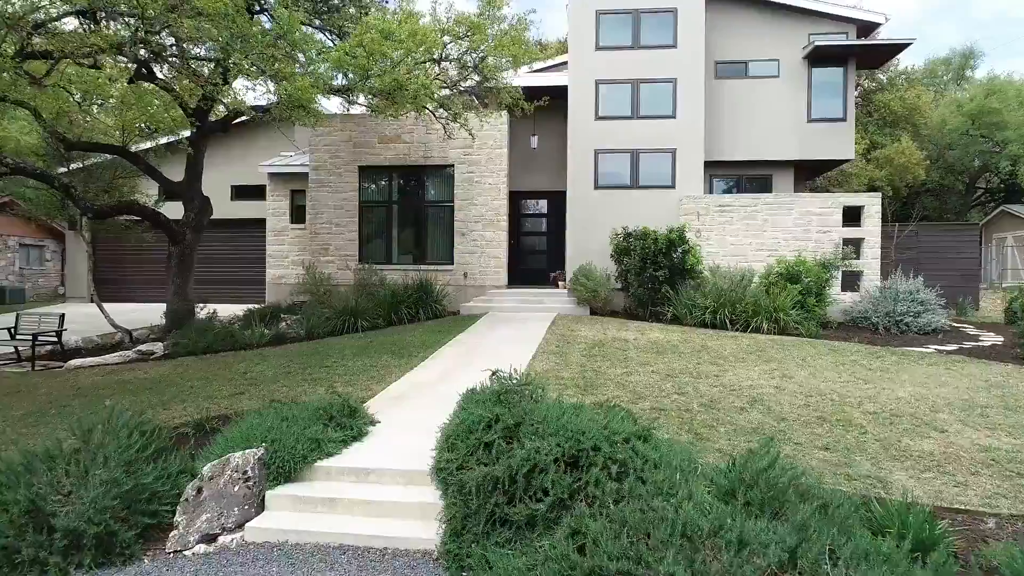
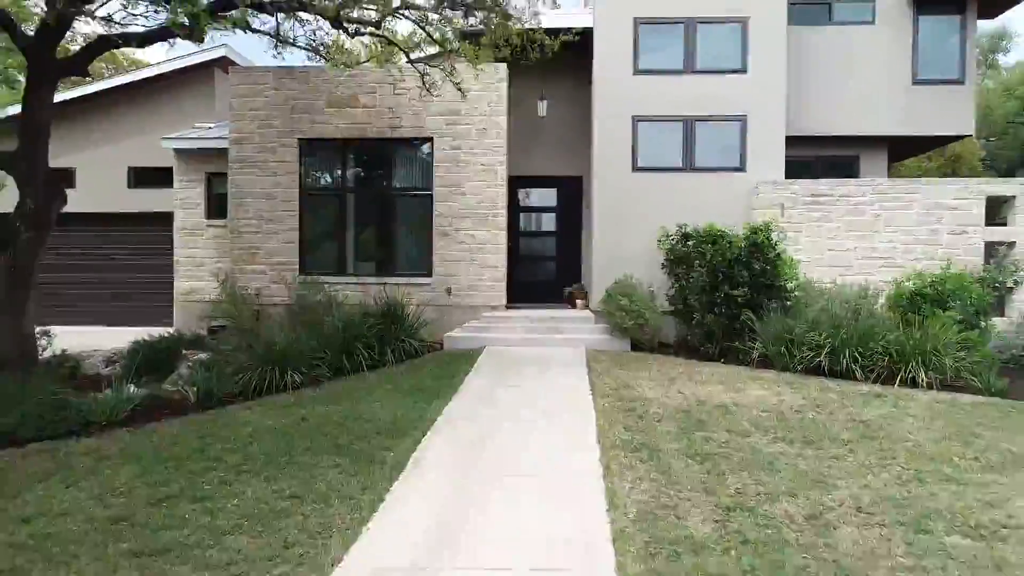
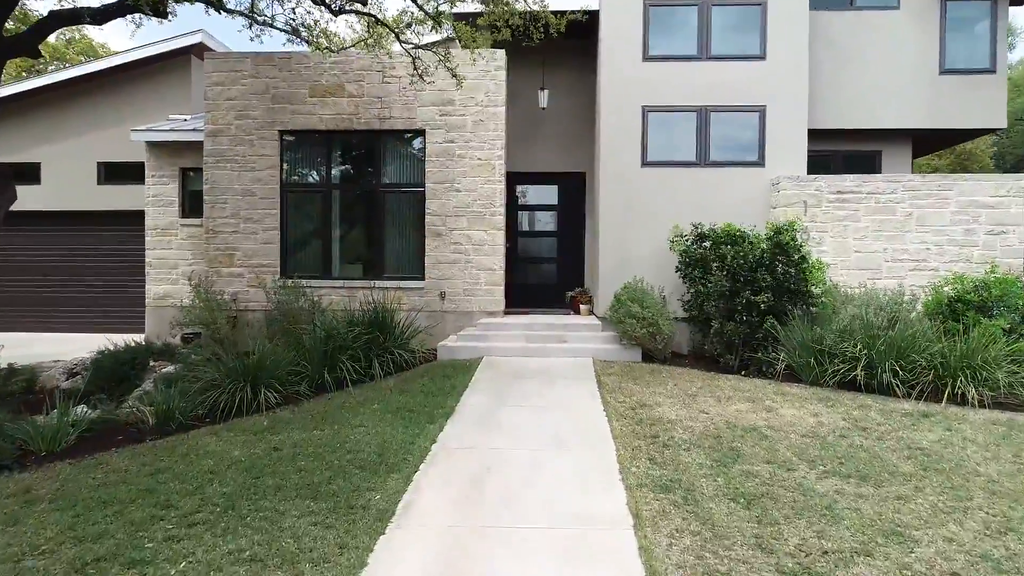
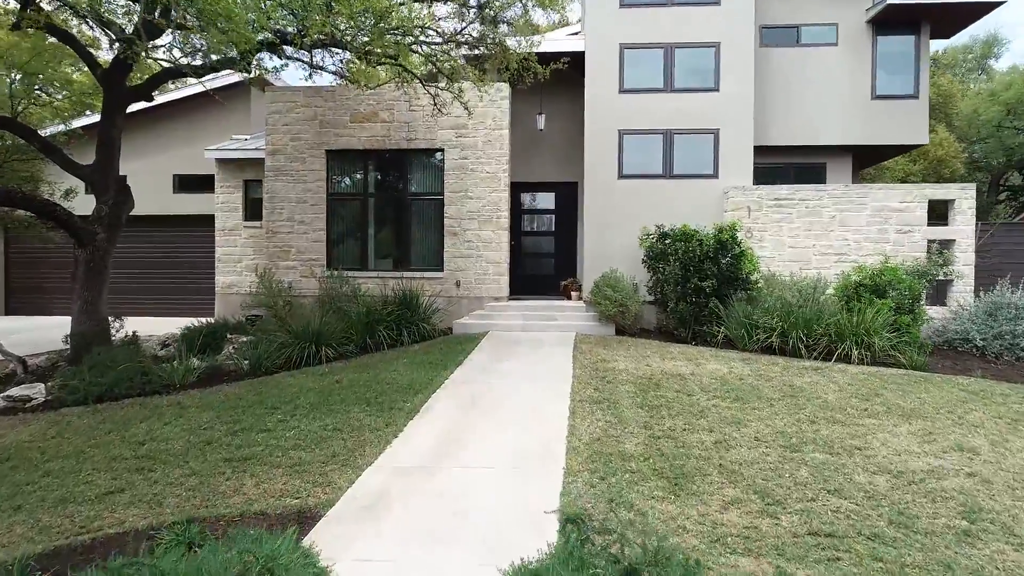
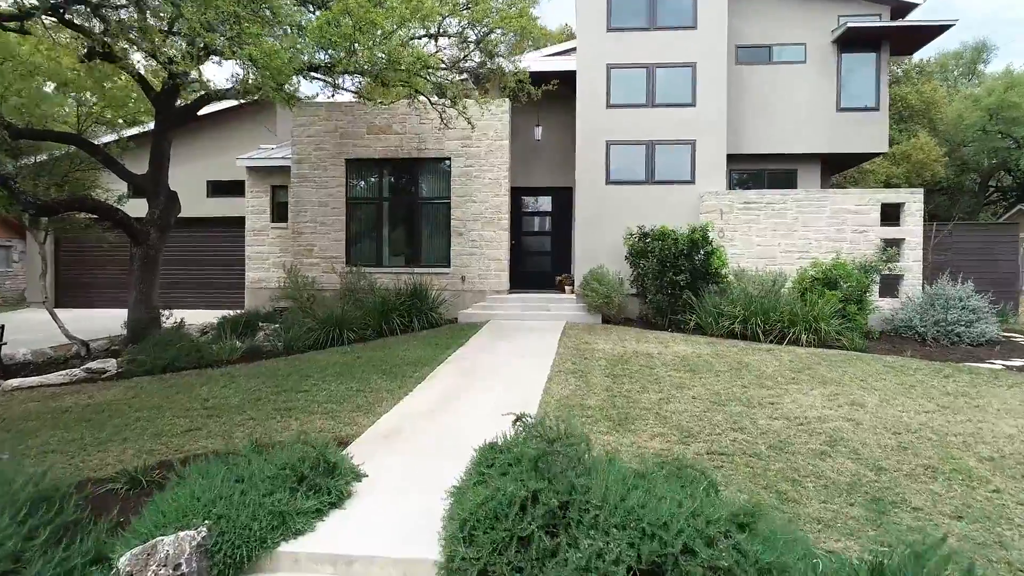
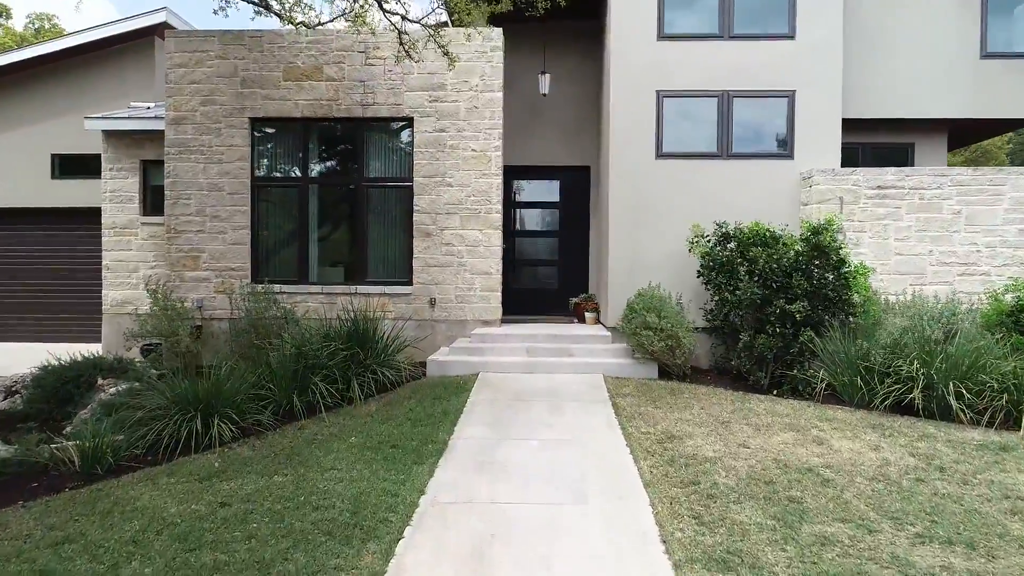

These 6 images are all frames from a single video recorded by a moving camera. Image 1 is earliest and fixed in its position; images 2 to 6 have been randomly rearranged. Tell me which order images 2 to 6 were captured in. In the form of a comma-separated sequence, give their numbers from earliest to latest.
5, 4, 2, 3, 6
